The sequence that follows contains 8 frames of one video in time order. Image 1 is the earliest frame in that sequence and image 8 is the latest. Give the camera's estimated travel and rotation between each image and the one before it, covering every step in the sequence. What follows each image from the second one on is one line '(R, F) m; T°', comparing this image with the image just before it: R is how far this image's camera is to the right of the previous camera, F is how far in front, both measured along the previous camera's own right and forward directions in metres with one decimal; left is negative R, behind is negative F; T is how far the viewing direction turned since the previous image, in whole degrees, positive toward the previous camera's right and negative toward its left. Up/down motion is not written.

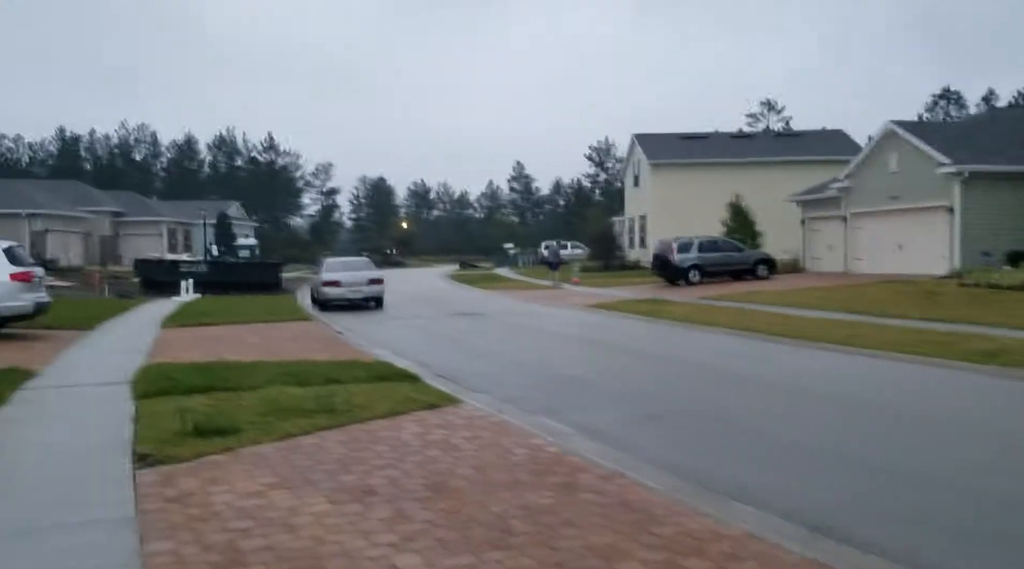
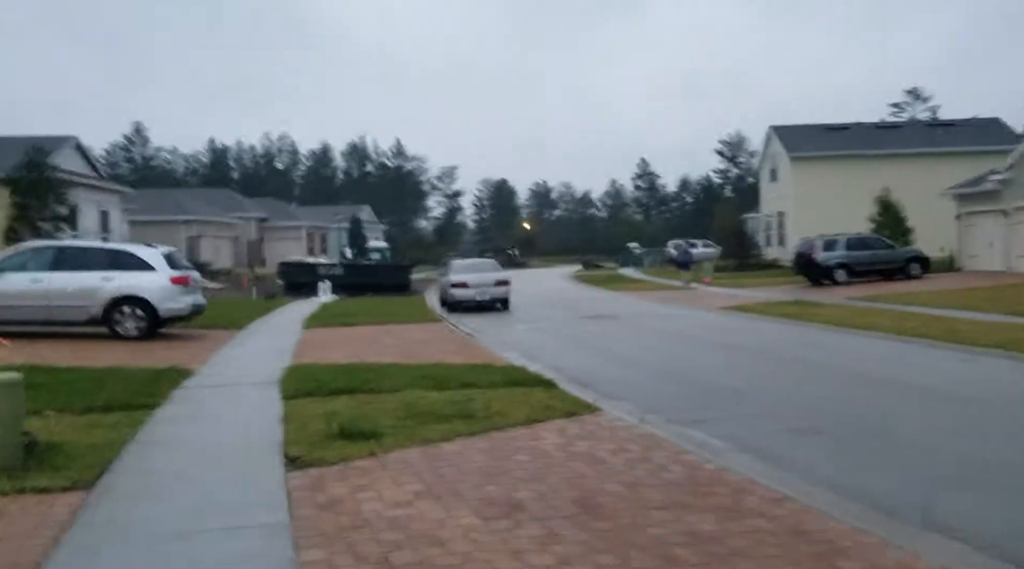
(-0.2, +0.3) m; -8°
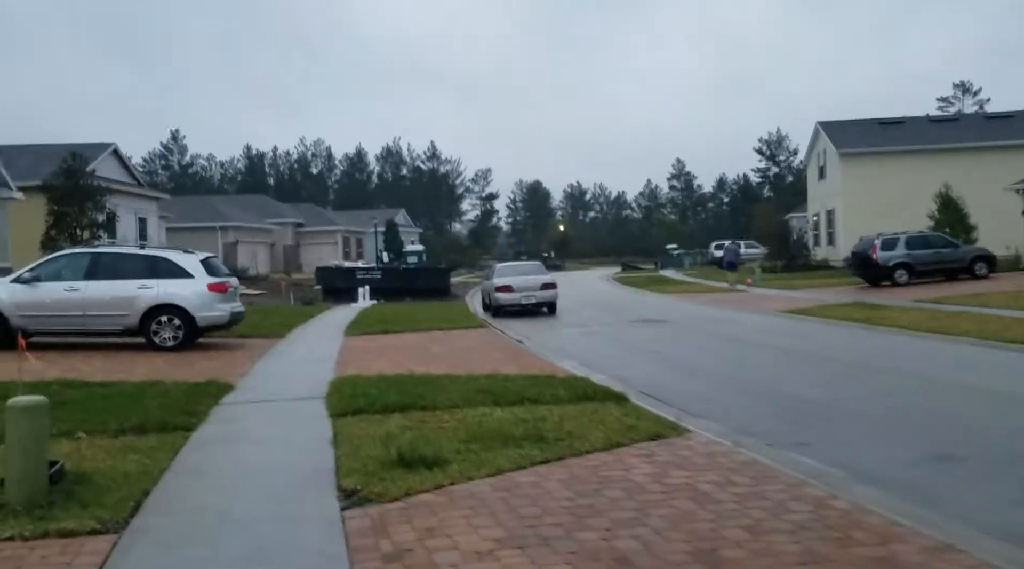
(-0.4, +0.9) m; -2°
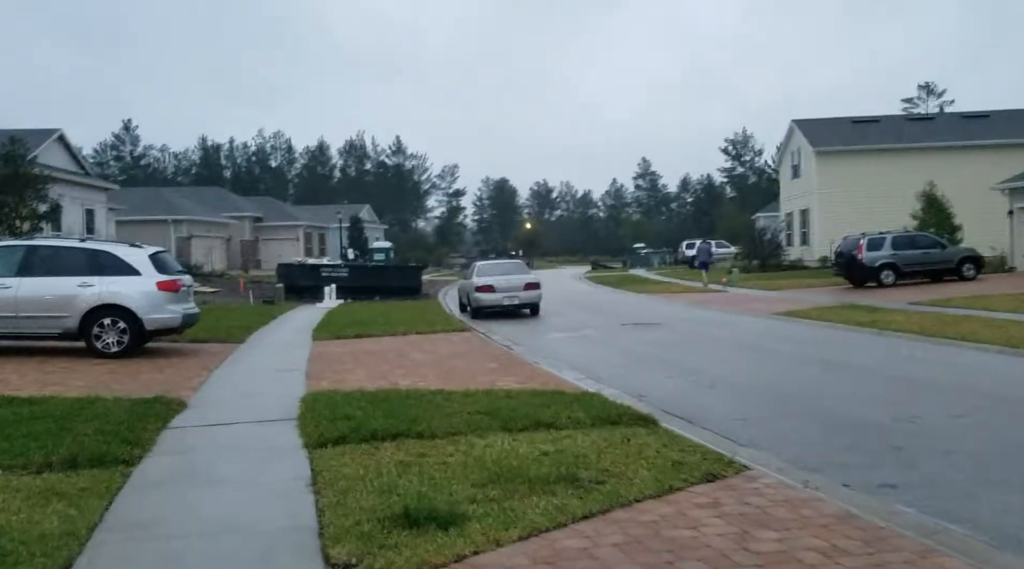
(-0.5, +1.5) m; +3°
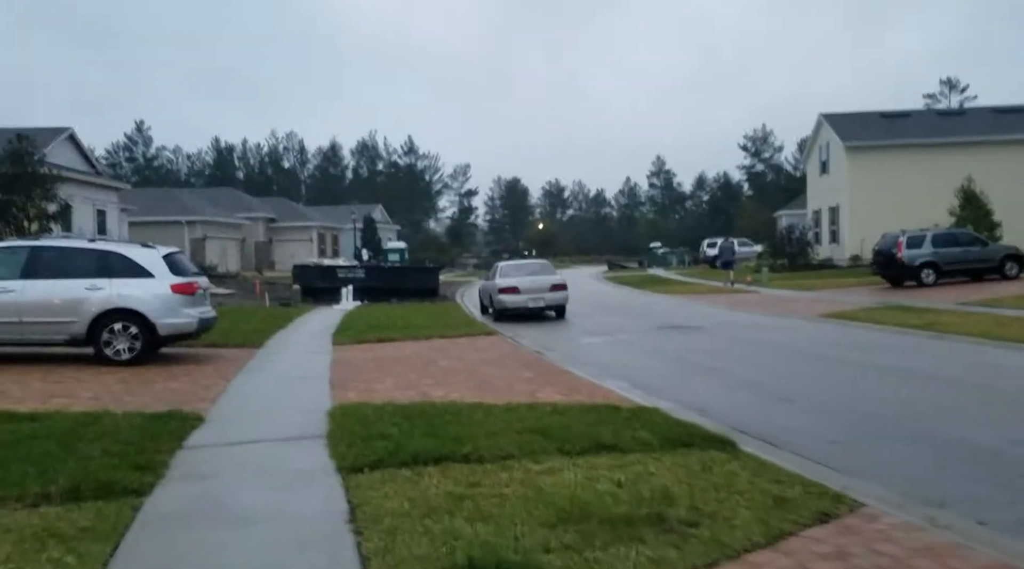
(-0.4, +1.0) m; -1°
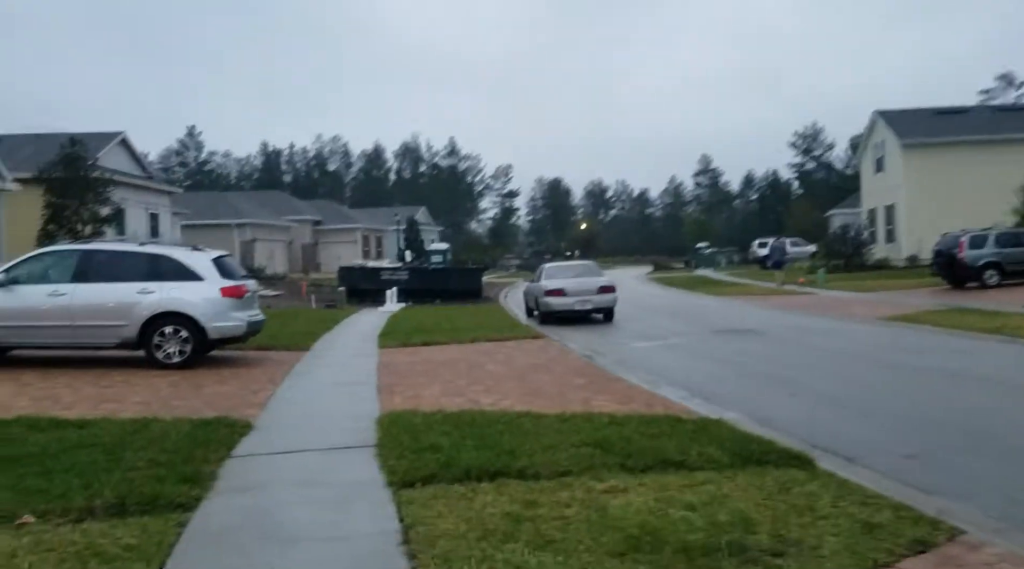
(-0.1, +0.4) m; -3°
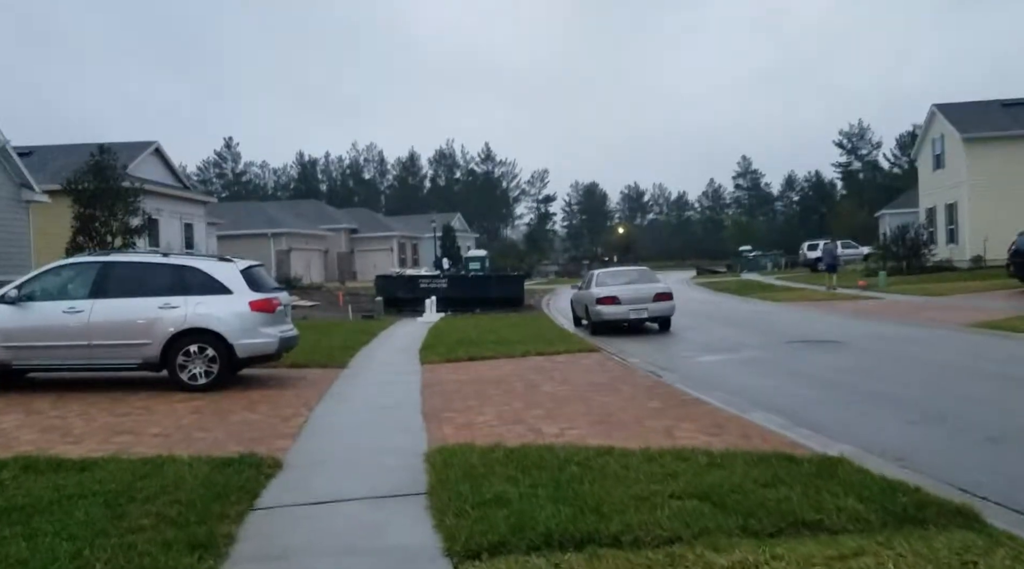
(-0.3, +1.4) m; -2°
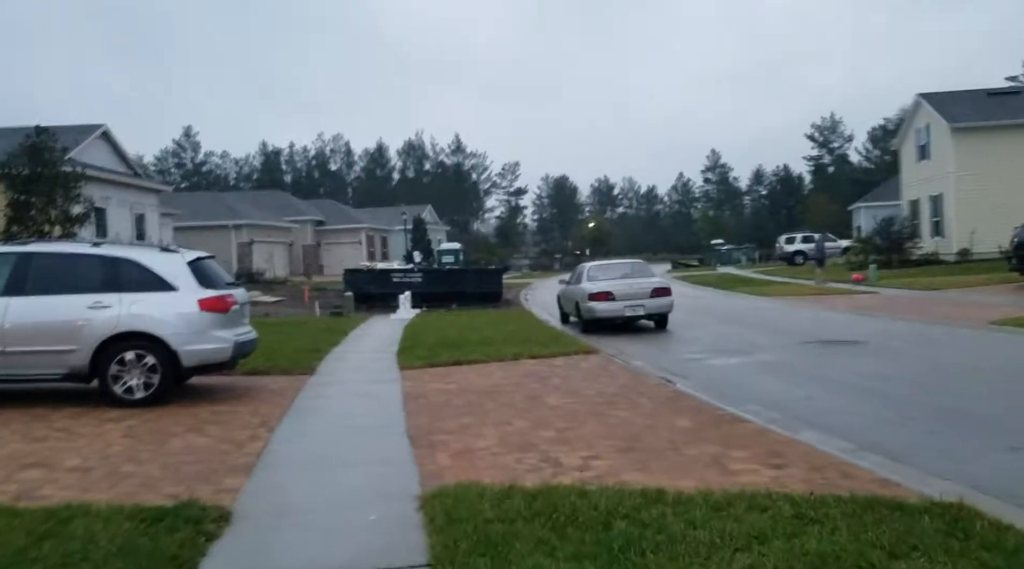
(-0.4, +1.8) m; +2°
